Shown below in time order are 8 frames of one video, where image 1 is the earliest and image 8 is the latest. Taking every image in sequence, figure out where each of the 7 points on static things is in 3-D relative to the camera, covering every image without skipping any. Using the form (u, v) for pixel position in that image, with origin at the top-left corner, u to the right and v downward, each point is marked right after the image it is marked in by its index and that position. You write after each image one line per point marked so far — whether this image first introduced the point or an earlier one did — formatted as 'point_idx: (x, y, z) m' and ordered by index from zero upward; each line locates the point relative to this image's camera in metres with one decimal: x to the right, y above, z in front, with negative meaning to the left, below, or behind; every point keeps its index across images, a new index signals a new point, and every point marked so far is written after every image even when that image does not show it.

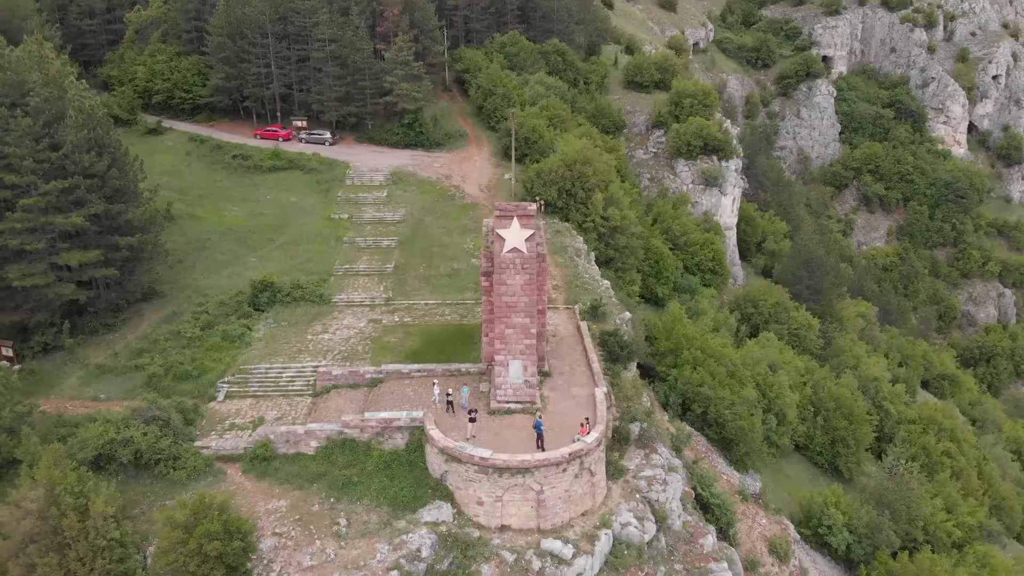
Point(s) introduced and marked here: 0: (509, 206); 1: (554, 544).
0: (0.0, +2.4, +18.2) m
1: (+1.1, -6.8, +16.8) m
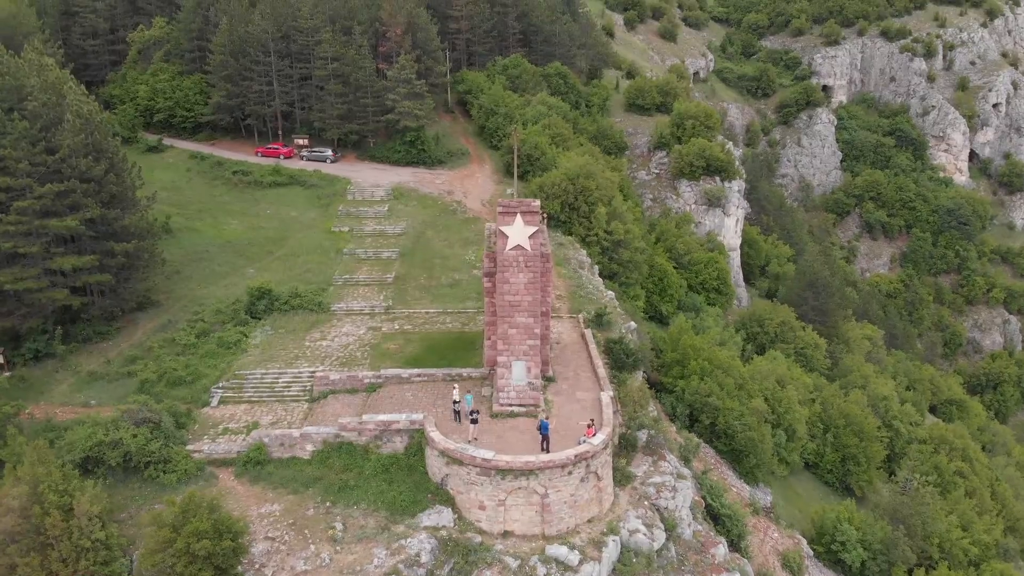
0: (+0.1, +2.5, +17.9) m
1: (+1.2, -6.7, +16.1) m
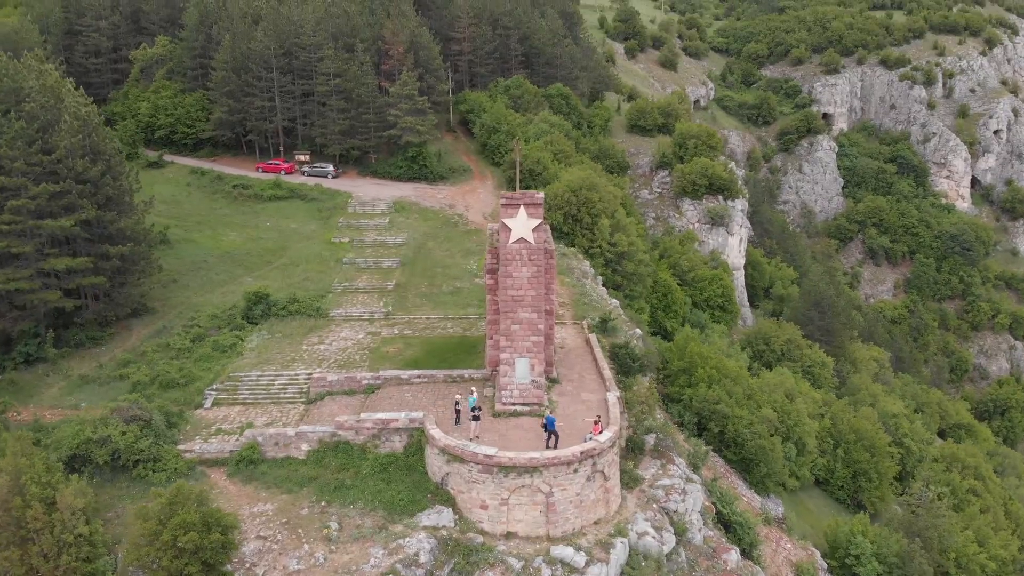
0: (+0.1, +2.7, +17.6) m
1: (+1.3, -6.4, +15.3) m
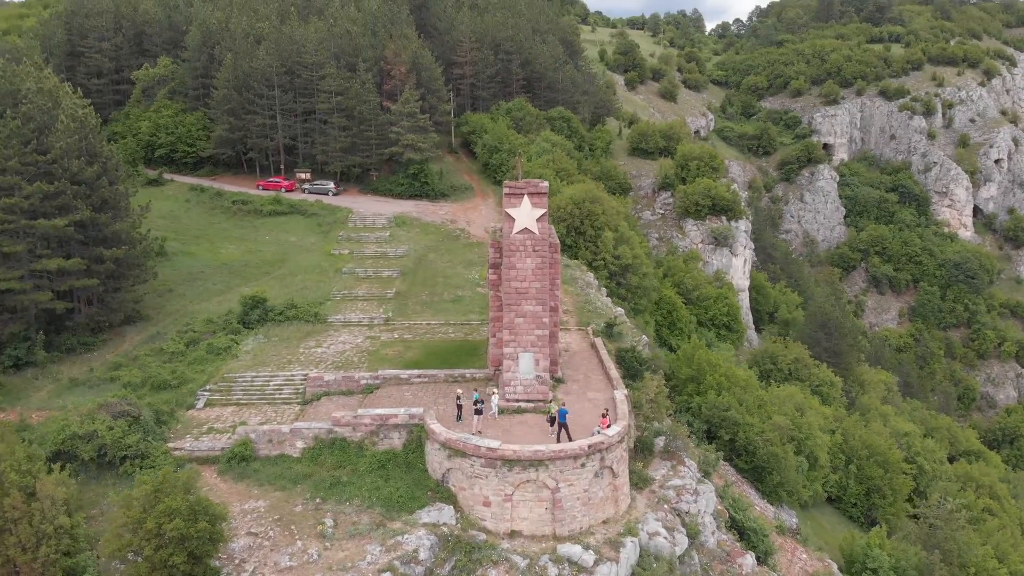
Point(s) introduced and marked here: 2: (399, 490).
0: (+0.2, +2.9, +17.3) m
1: (+1.4, -6.0, +14.5) m
2: (-2.8, -5.0, +15.4) m
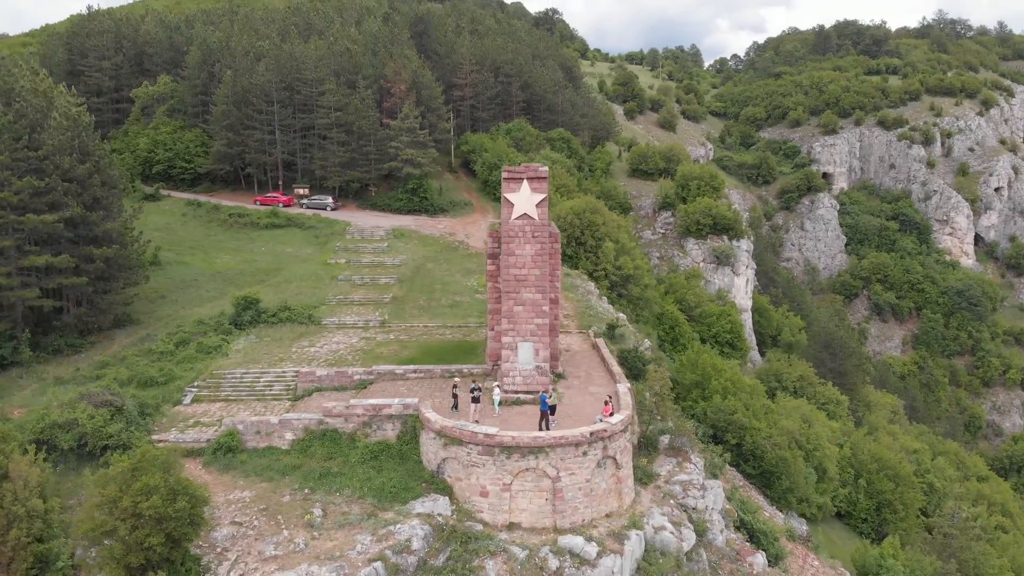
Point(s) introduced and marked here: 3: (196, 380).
0: (+0.2, +3.3, +16.9) m
1: (+1.4, -5.6, +13.8) m
2: (-2.8, -4.5, +14.7) m
3: (-9.9, -2.9, +19.6) m
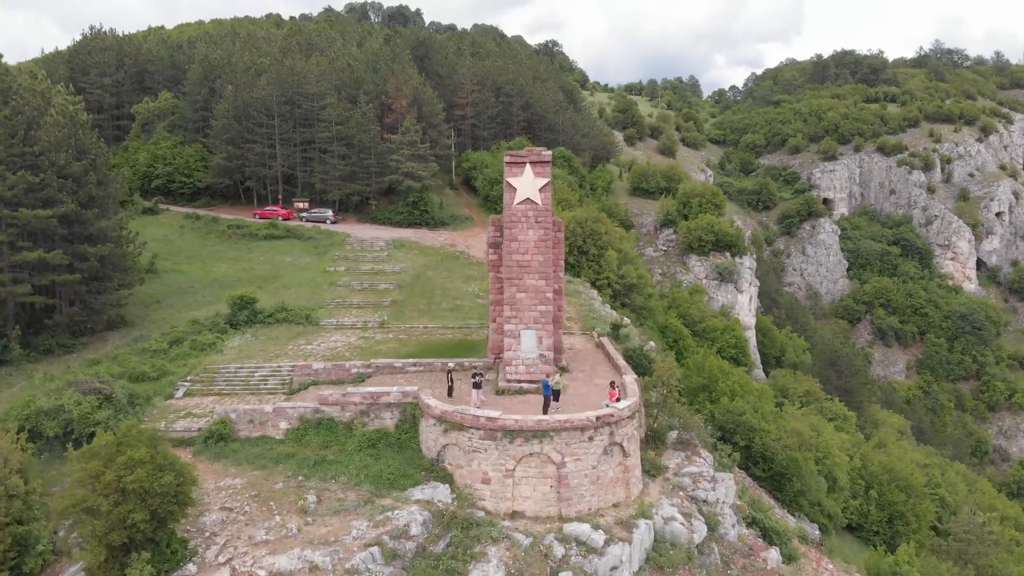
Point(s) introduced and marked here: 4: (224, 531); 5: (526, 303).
0: (+0.2, +3.6, +16.7) m
1: (+1.4, -5.0, +13.1) m
2: (-2.8, -4.1, +14.1) m
3: (-9.8, -2.7, +19.1) m
4: (-5.5, -4.7, +12.1) m
5: (+0.3, -0.4, +16.7) m
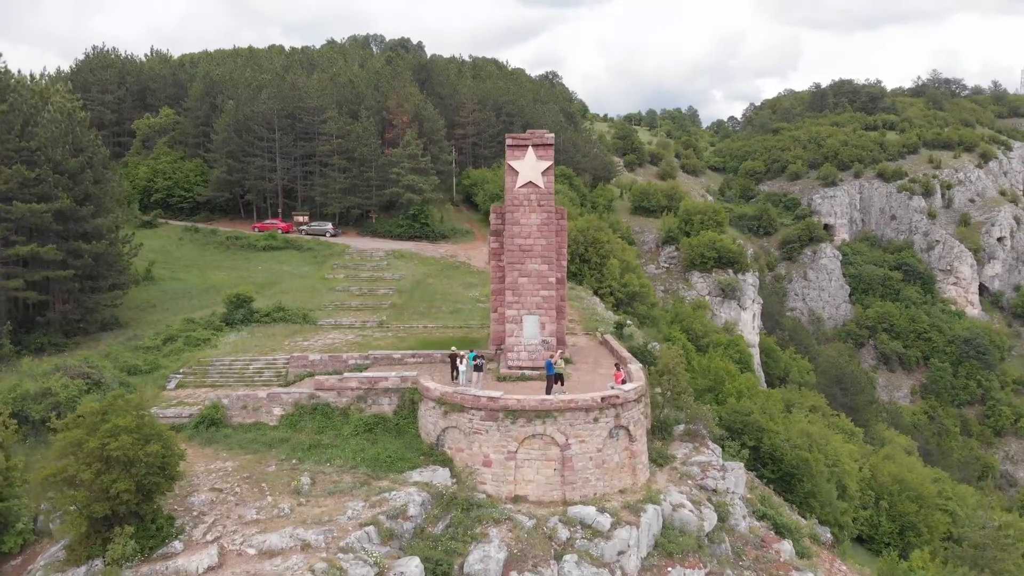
0: (+0.2, +4.0, +16.5) m
1: (+1.5, -4.5, +12.6) m
2: (-2.7, -3.6, +13.6) m
3: (-9.8, -2.4, +18.6) m
4: (-5.5, -4.1, +11.5) m
5: (+0.4, 0.0, +16.3) m
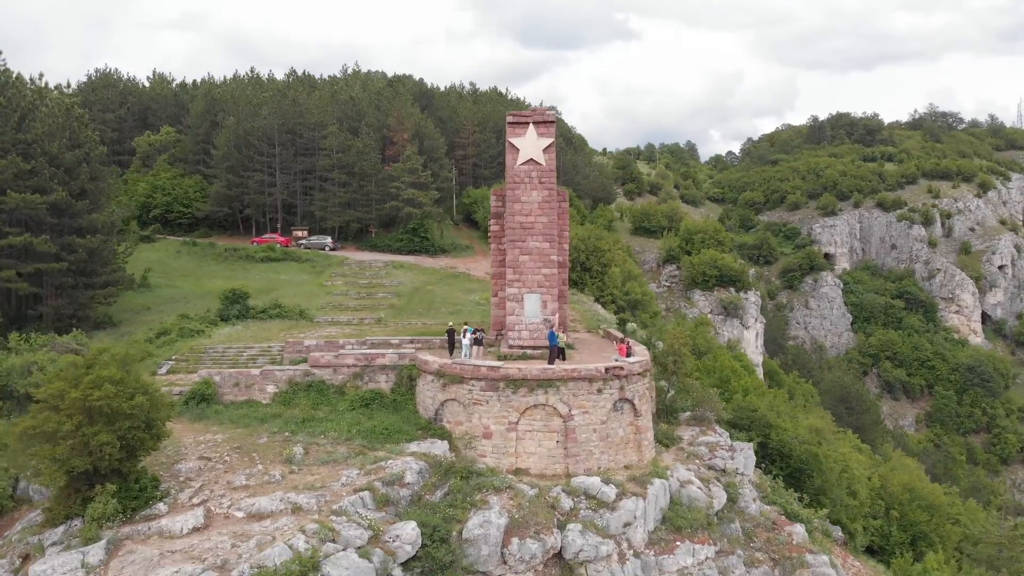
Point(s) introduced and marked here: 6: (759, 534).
0: (+0.2, +4.6, +16.4) m
1: (+1.5, -3.7, +12.0) m
2: (-2.7, -2.9, +13.1) m
3: (-9.8, -2.0, +18.2) m
4: (-5.5, -3.3, +11.0) m
5: (+0.4, +0.6, +16.0) m
6: (+5.5, -5.4, +13.9) m
